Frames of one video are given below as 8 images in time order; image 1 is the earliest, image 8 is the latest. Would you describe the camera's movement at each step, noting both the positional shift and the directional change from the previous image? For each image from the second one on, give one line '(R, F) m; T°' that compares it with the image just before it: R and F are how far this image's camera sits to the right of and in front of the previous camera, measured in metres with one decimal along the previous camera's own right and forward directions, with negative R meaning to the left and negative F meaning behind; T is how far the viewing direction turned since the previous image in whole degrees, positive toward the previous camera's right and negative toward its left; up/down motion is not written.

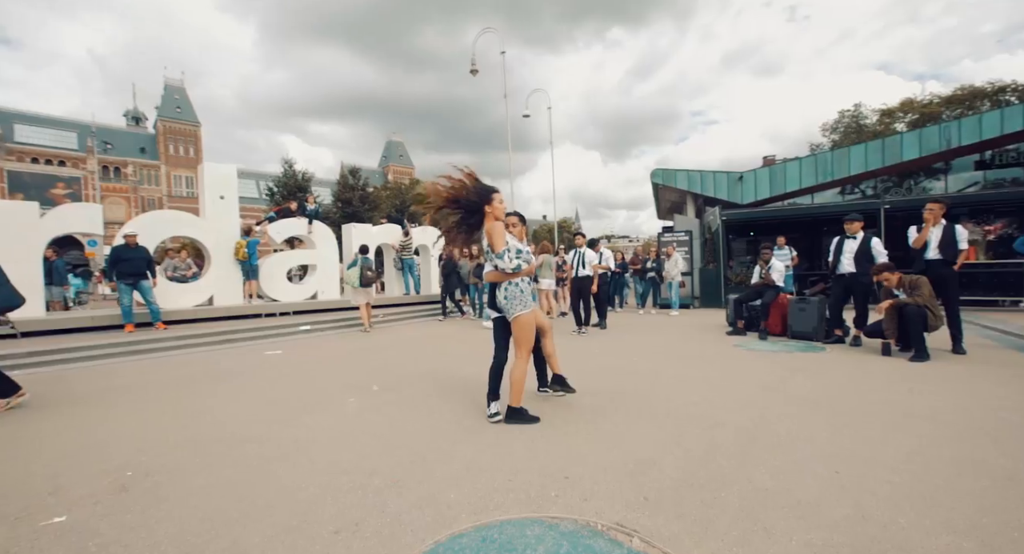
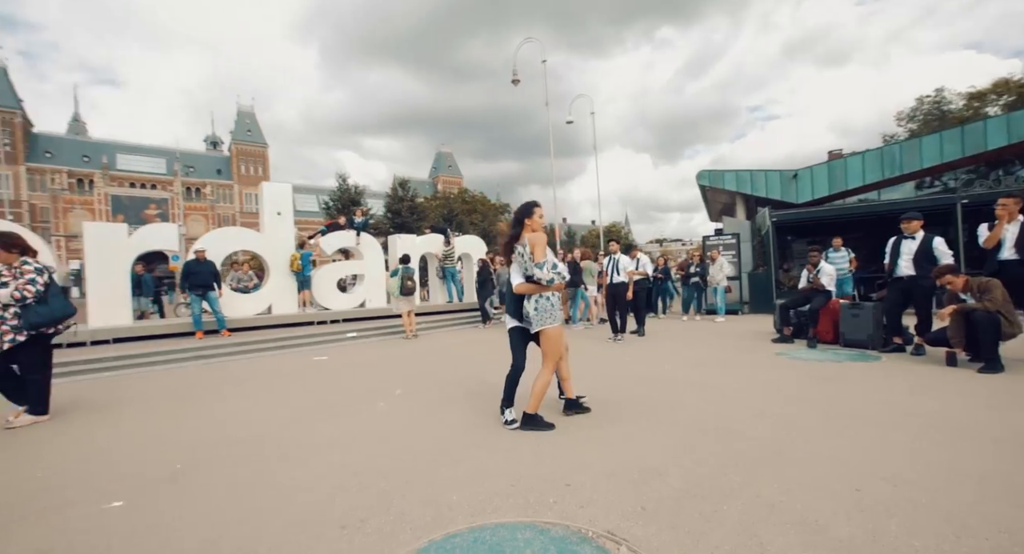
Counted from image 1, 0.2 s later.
(+0.3, -0.1) m; -6°
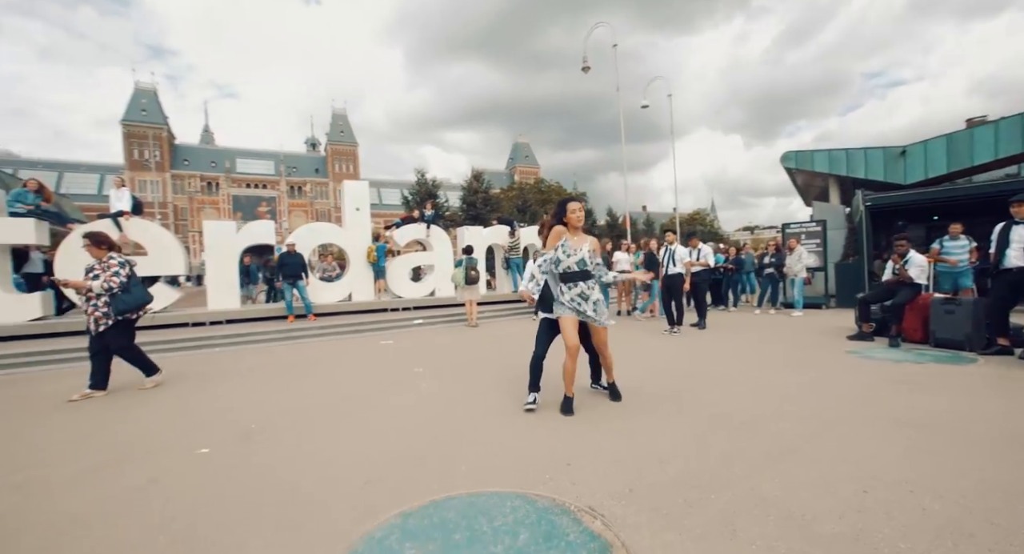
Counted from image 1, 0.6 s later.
(+0.5, -0.2) m; -9°
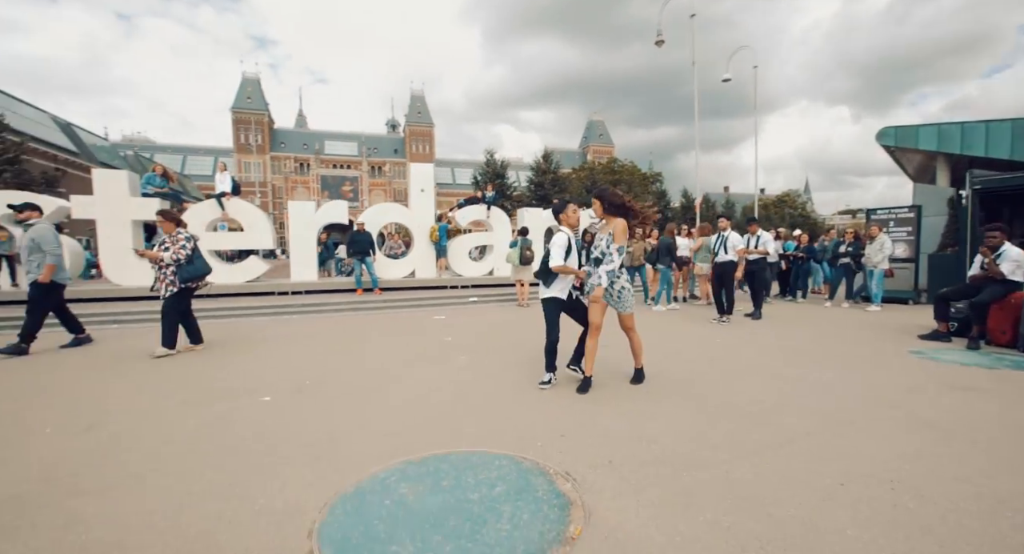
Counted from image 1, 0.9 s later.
(+0.5, -0.3) m; -9°
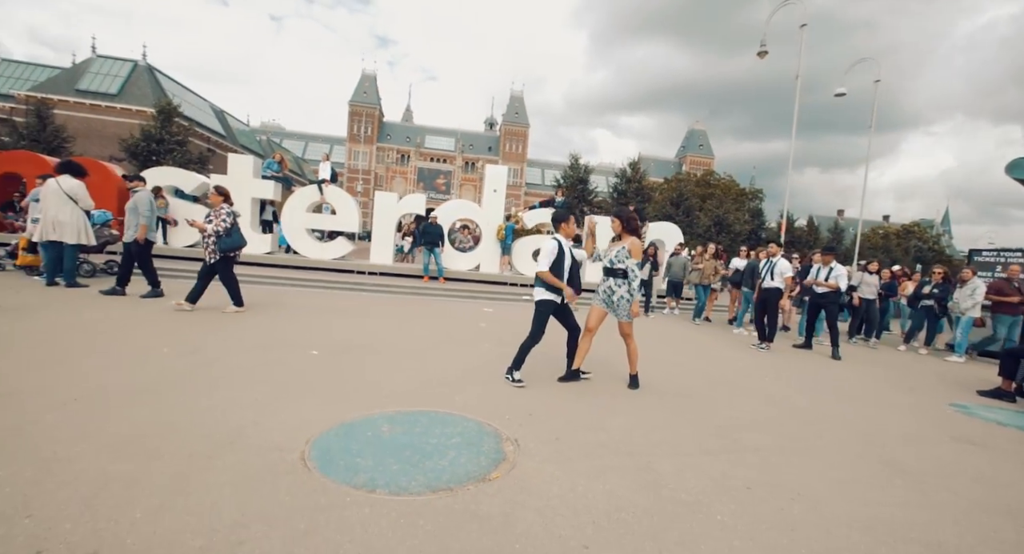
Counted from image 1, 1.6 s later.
(+0.8, -0.6) m; -10°
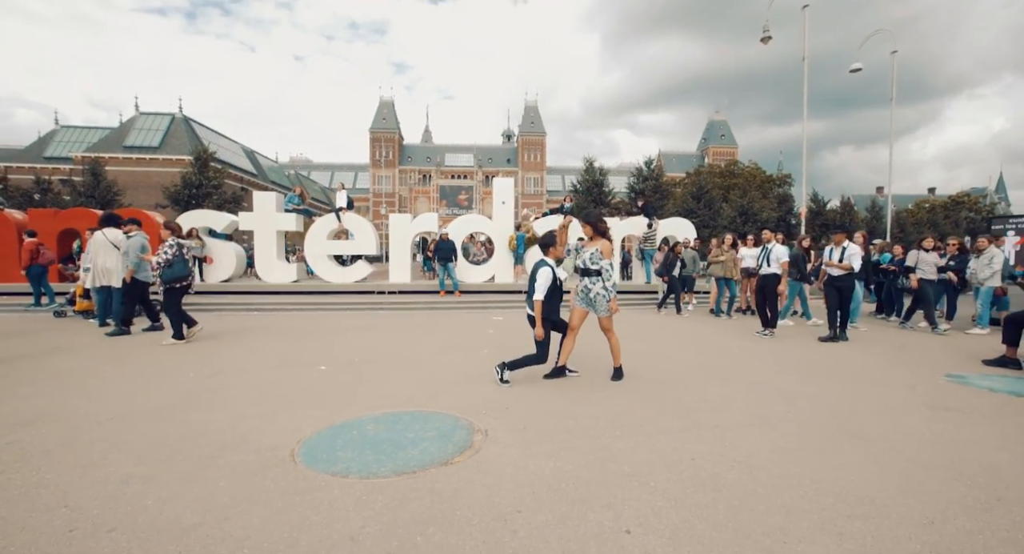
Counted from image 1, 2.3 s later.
(+0.6, -0.4) m; -4°
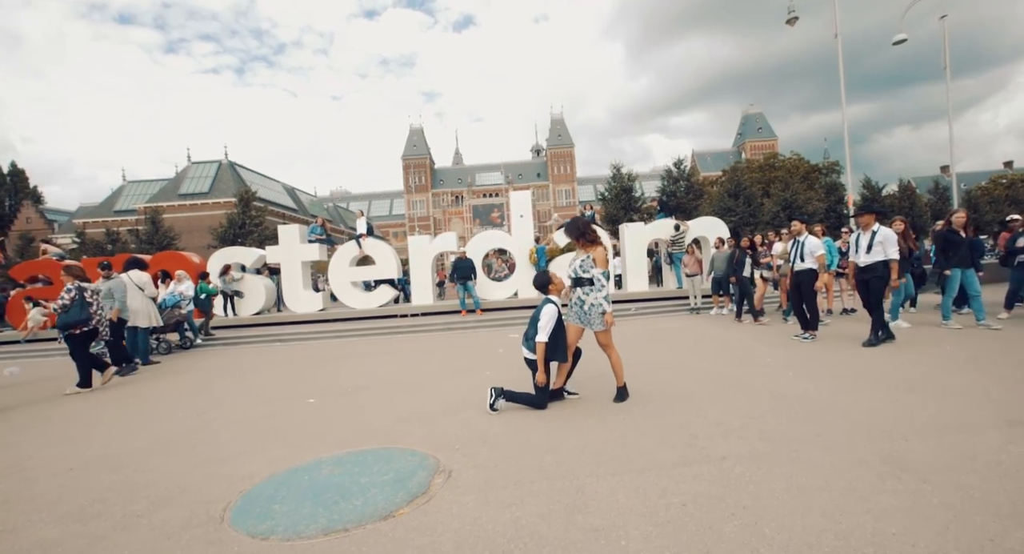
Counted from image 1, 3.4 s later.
(+0.6, +0.5) m; -5°
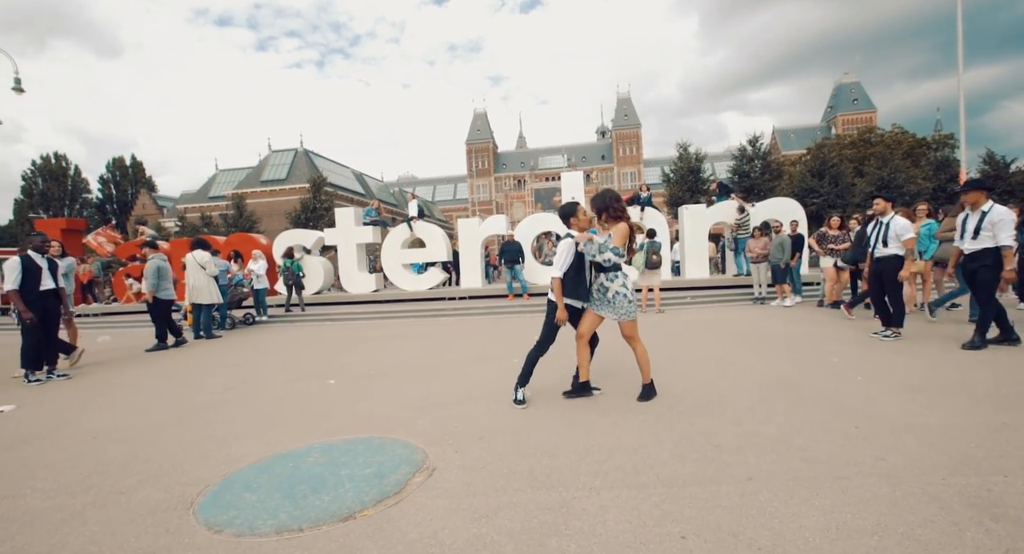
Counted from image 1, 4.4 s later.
(+0.5, +0.4) m; -8°
